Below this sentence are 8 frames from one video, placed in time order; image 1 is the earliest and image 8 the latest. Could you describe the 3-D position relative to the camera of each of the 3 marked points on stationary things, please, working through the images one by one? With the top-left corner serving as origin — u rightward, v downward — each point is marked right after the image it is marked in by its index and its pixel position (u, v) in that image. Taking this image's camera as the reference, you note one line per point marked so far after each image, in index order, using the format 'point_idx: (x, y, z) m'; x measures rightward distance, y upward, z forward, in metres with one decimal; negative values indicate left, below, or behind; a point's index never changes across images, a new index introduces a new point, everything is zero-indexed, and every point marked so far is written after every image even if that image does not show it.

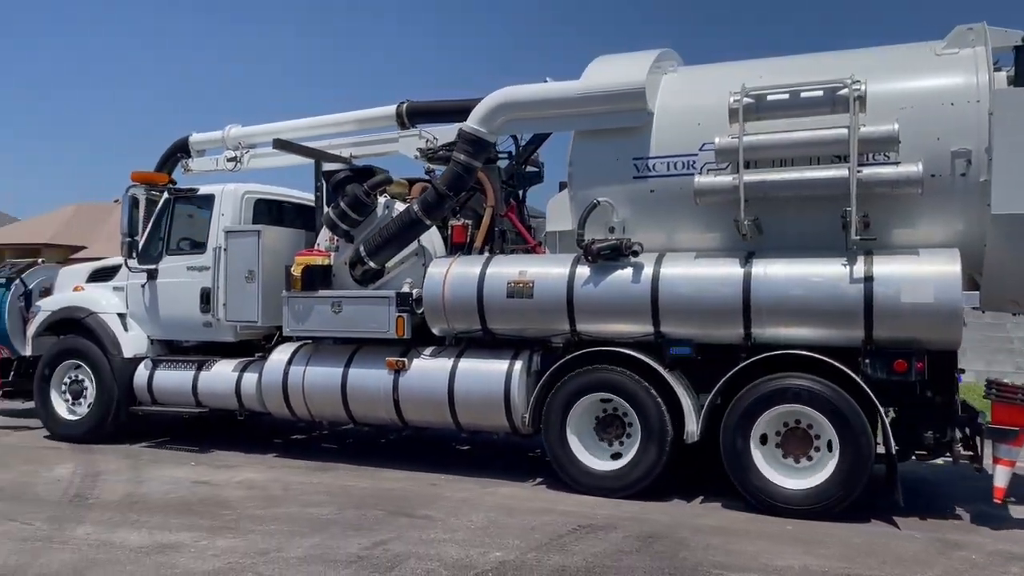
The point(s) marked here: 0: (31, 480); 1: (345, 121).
0: (-3.9, -1.6, +7.4) m
1: (-1.9, +1.9, +10.1) m
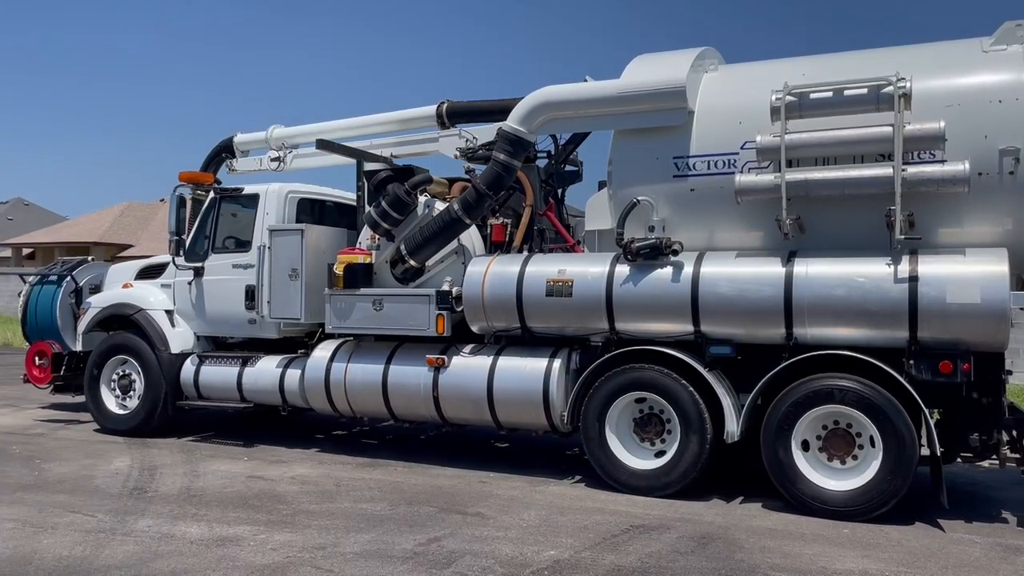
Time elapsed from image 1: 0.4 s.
0: (-3.6, -1.6, +7.6) m
1: (-1.5, +1.9, +10.2) m
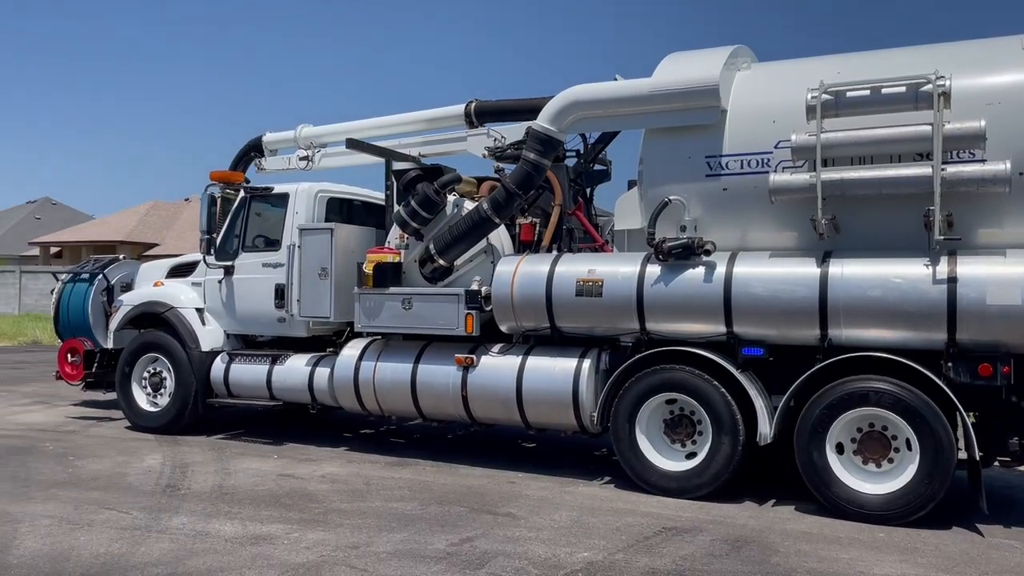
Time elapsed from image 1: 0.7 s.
0: (-3.3, -1.6, +7.7) m
1: (-1.1, +1.9, +10.2) m
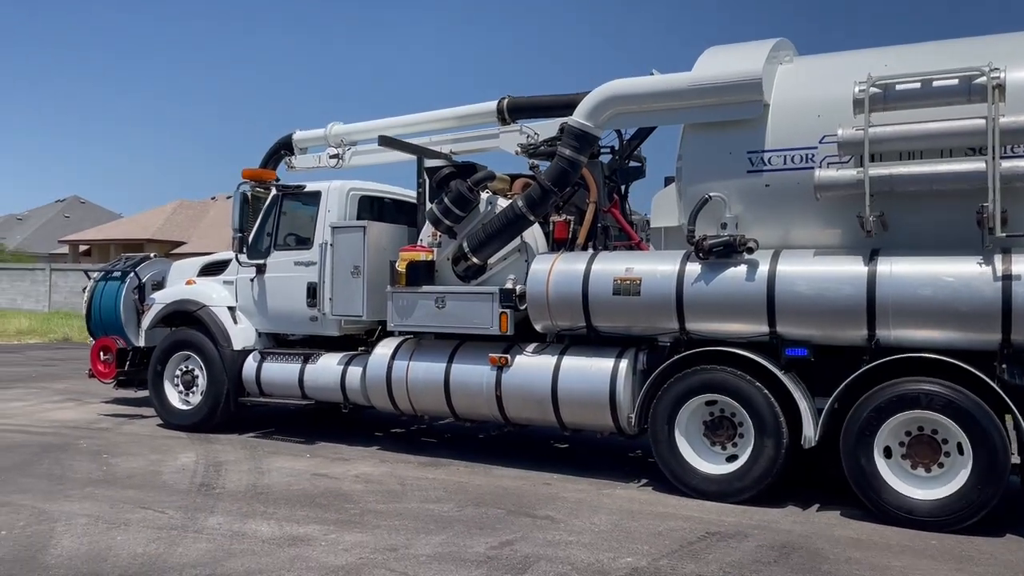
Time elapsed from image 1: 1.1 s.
0: (-3.0, -1.5, +7.6) m
1: (-0.8, +1.9, +10.2) m
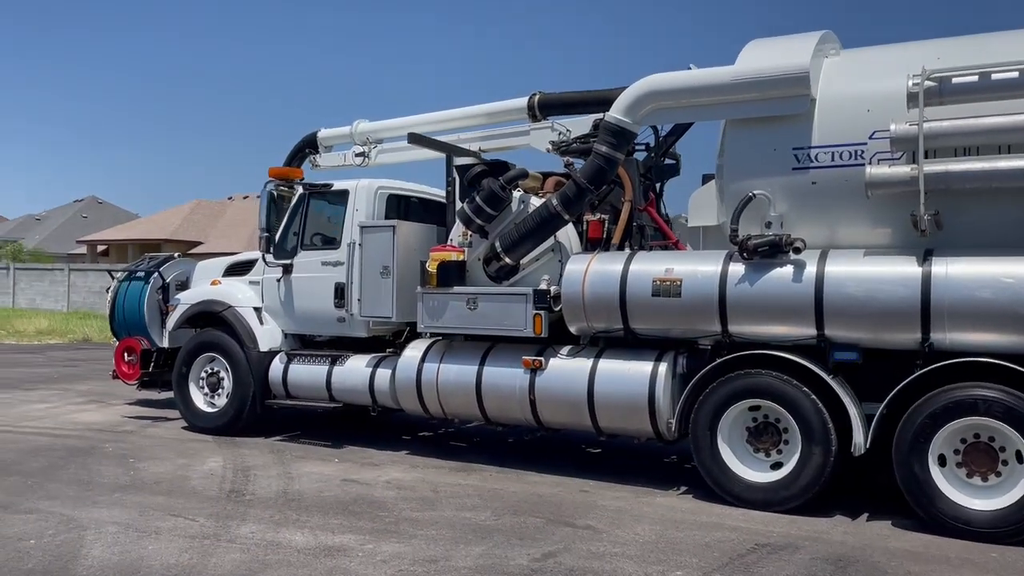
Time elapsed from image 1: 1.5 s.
0: (-2.7, -1.6, +7.5) m
1: (-0.4, +1.9, +10.0) m
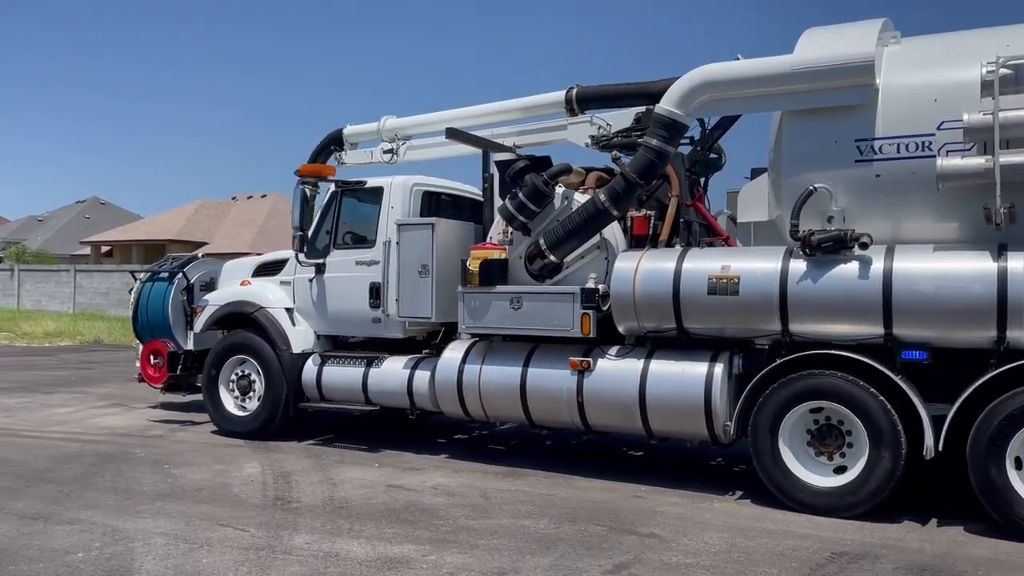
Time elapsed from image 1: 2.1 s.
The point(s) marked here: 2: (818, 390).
0: (-2.3, -1.6, +7.2) m
1: (0.0, +2.0, +9.7) m
2: (+2.3, -0.7, +6.6) m
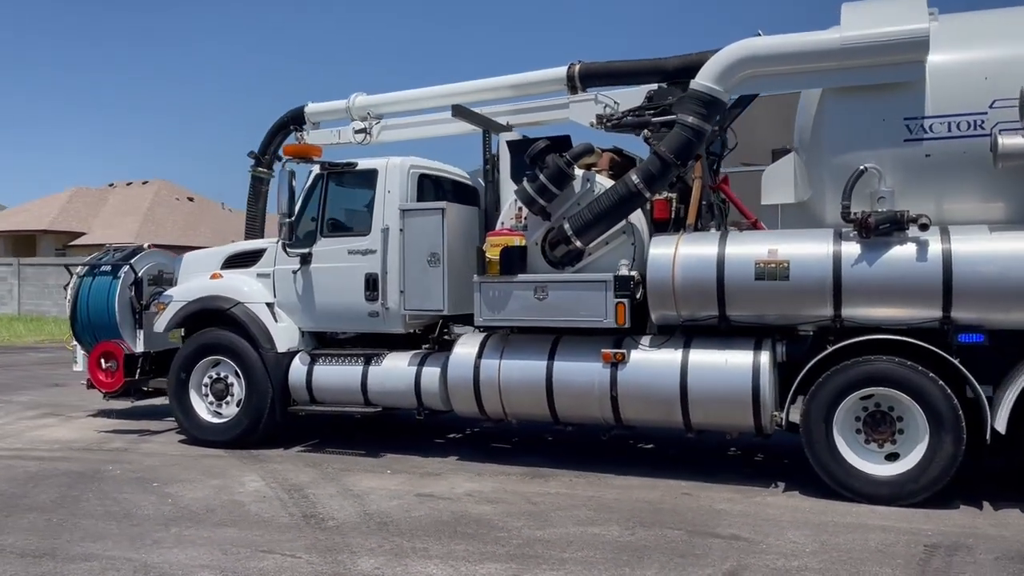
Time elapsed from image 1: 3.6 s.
0: (-2.0, -1.5, +6.4) m
1: (-0.1, +2.1, +9.1) m
2: (+2.6, -0.6, +6.4) m
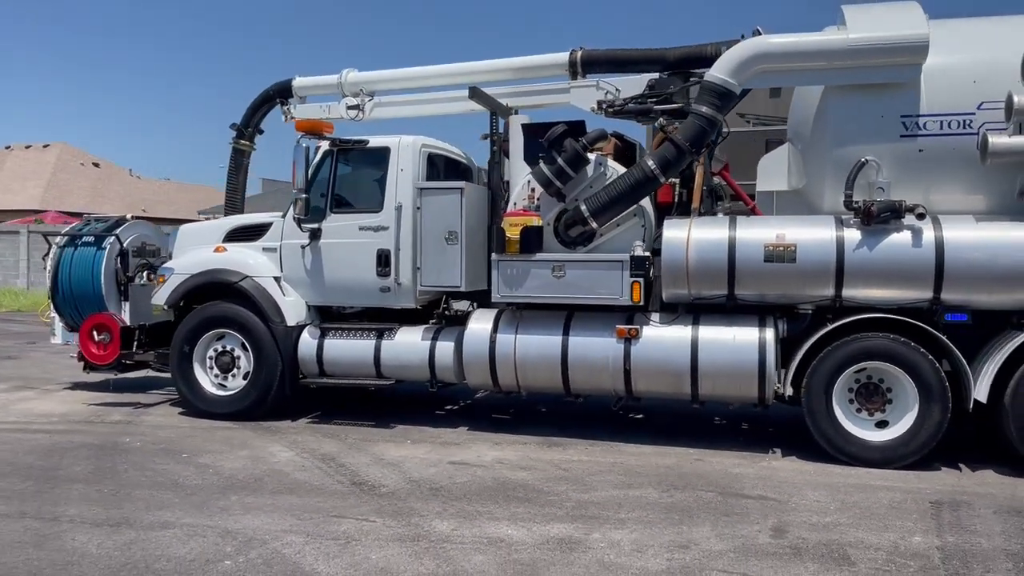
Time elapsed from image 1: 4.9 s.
0: (-1.8, -1.3, +6.6) m
1: (-0.1, +2.3, +9.4) m
2: (+2.9, -0.5, +7.0) m
